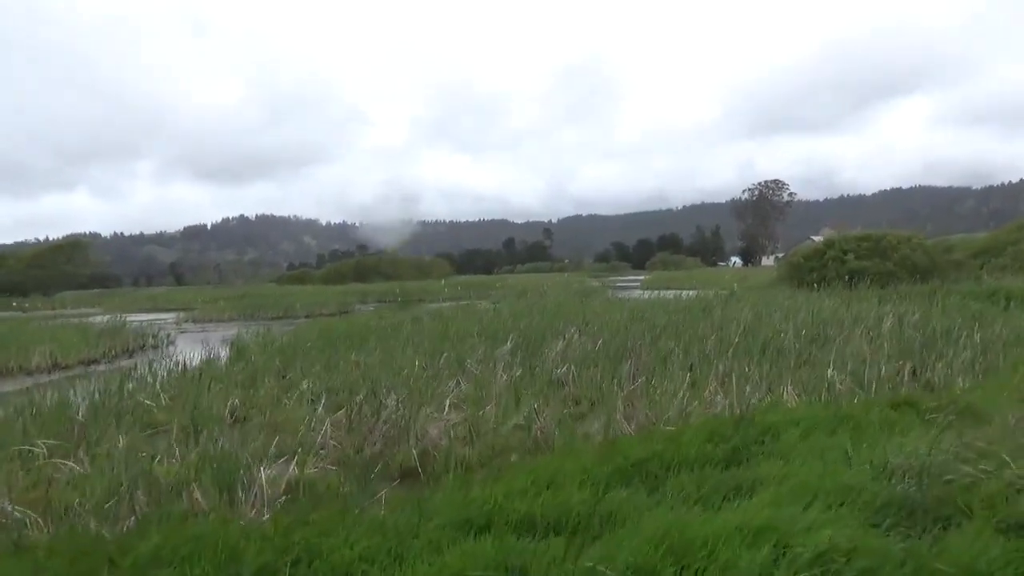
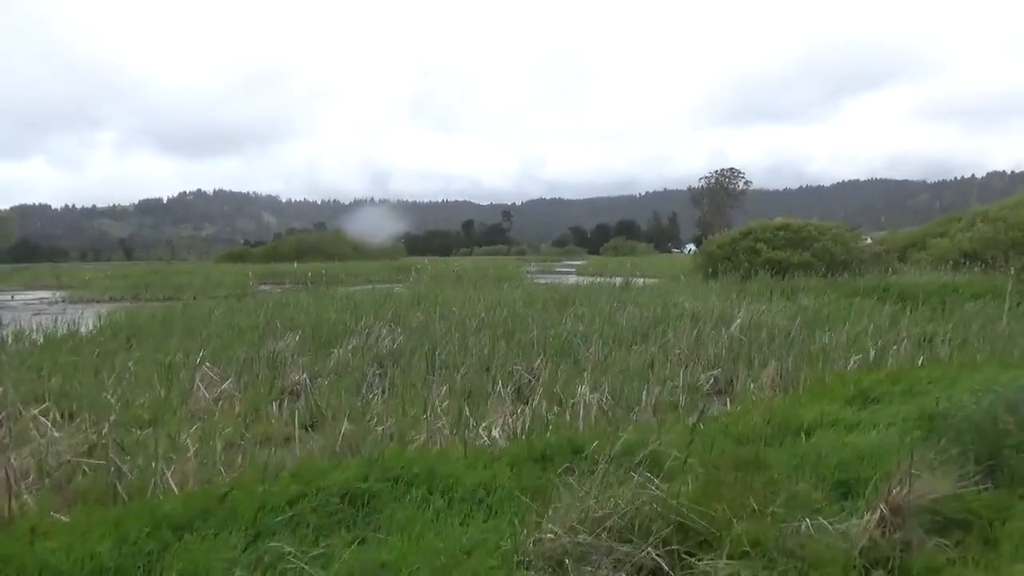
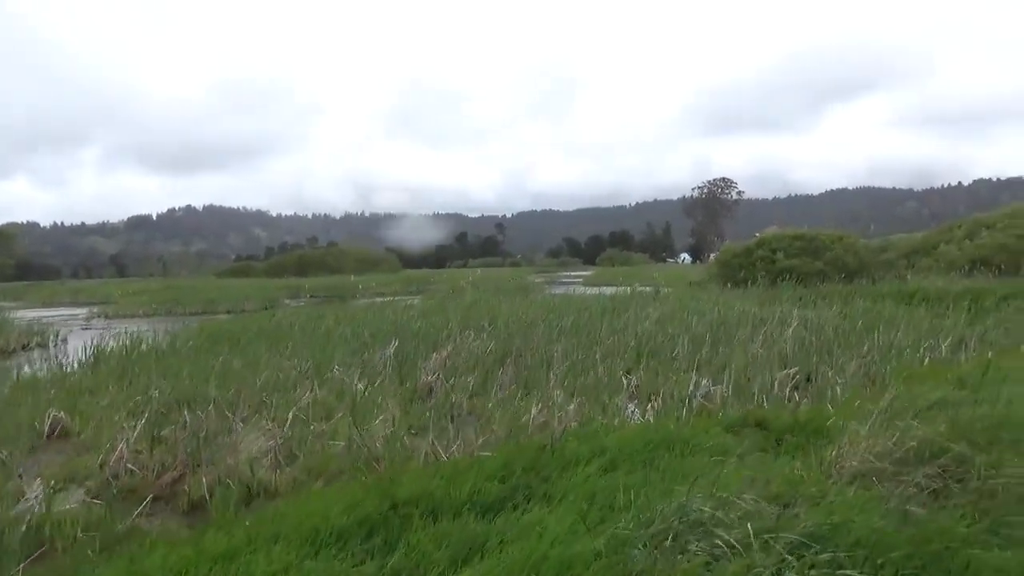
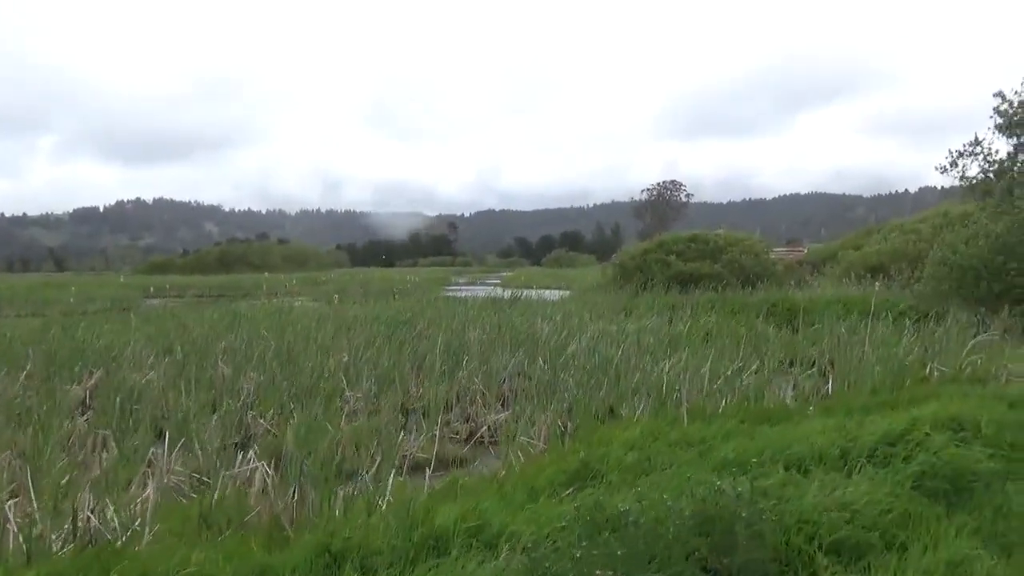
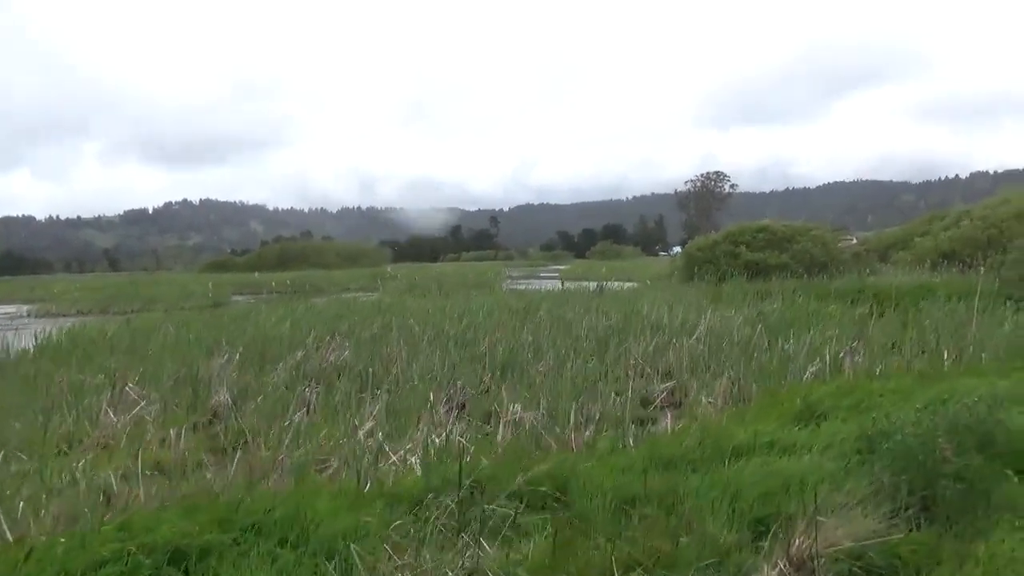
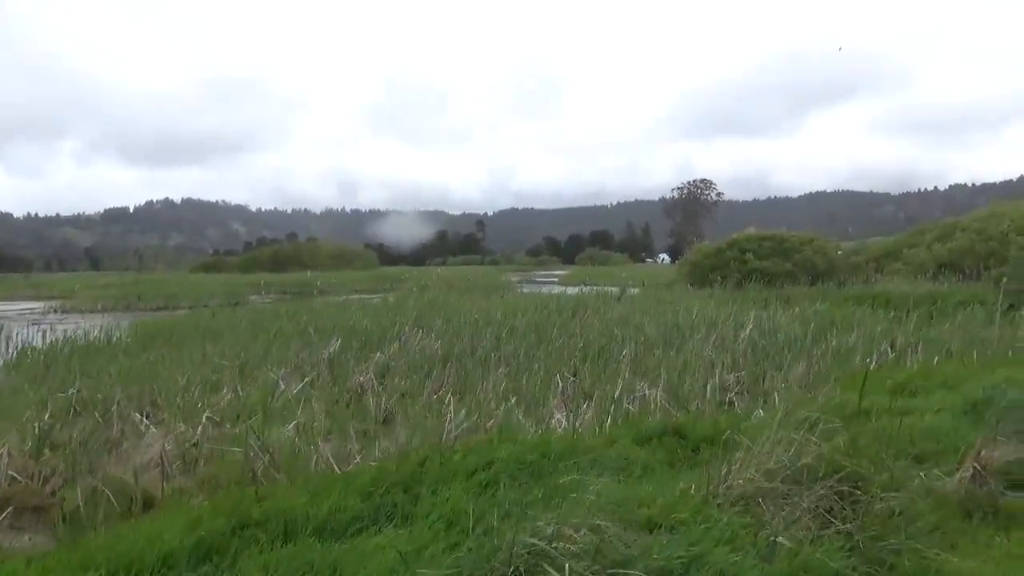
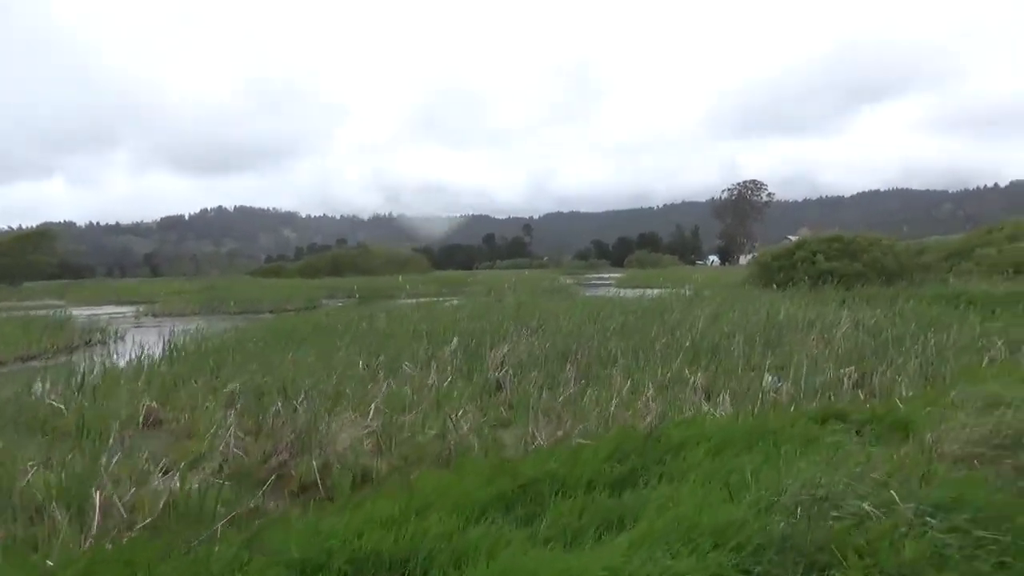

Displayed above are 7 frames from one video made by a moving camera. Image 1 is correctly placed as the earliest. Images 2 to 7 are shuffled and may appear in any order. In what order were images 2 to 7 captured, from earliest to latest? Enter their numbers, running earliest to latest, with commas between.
7, 3, 6, 2, 5, 4
